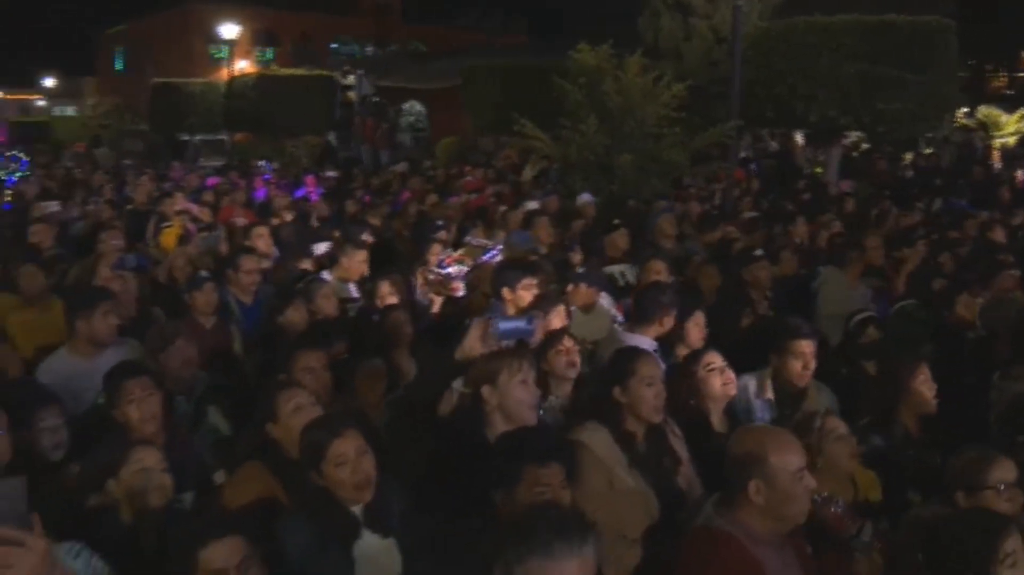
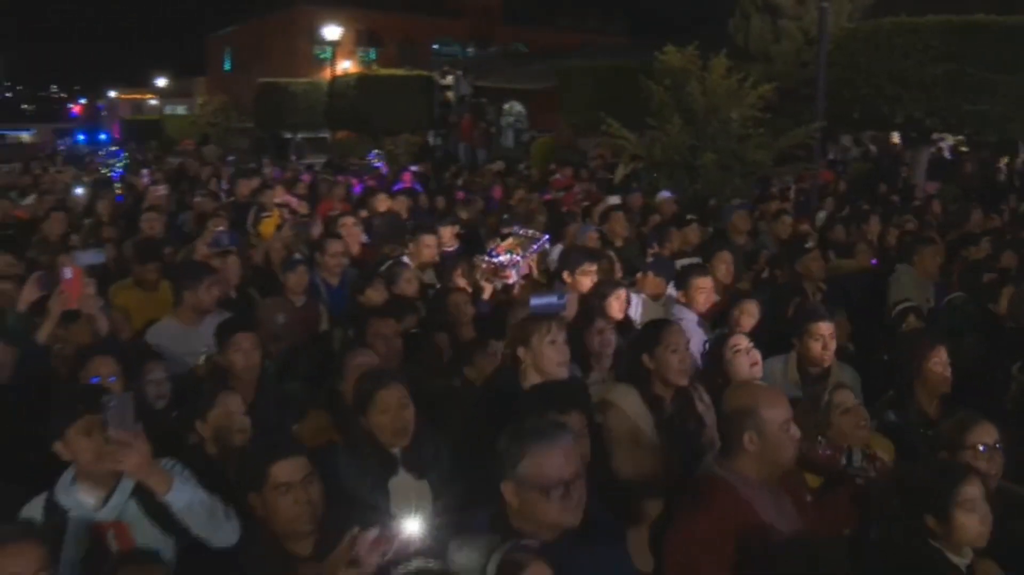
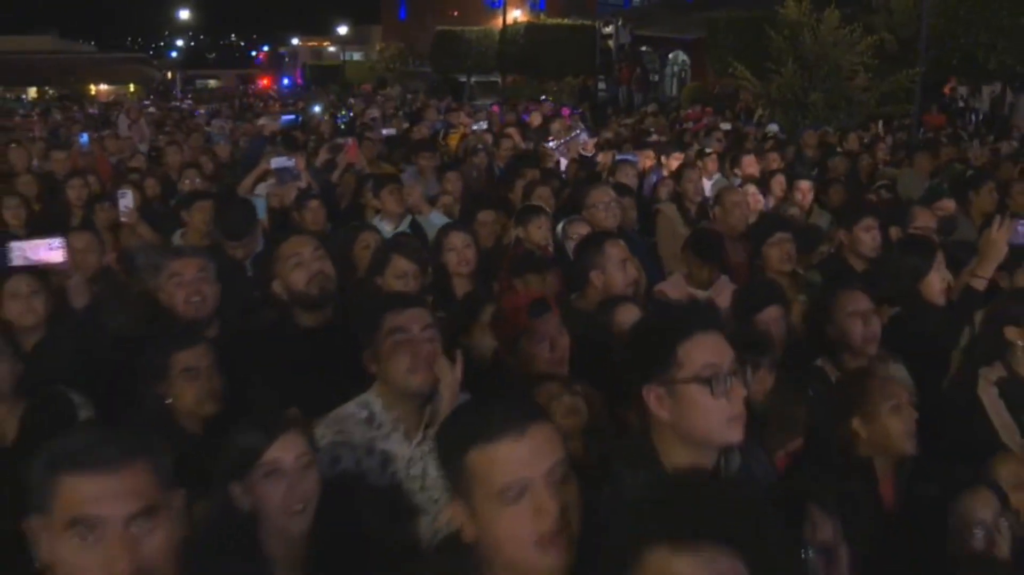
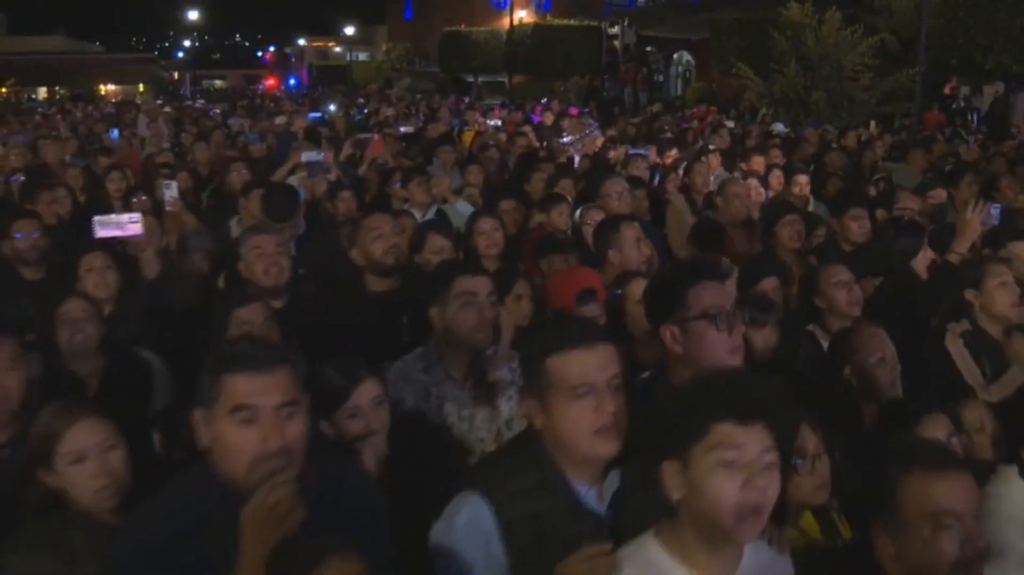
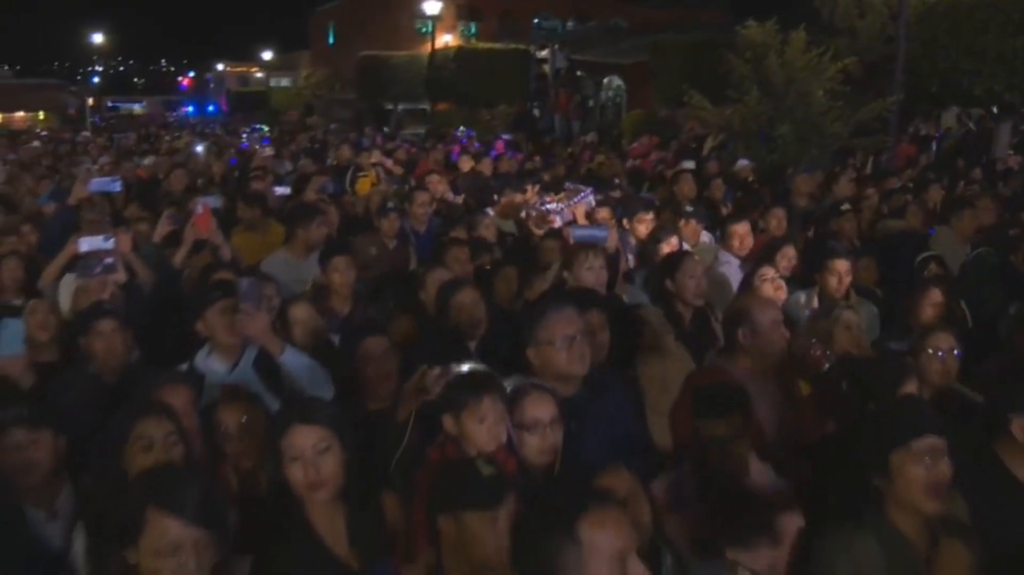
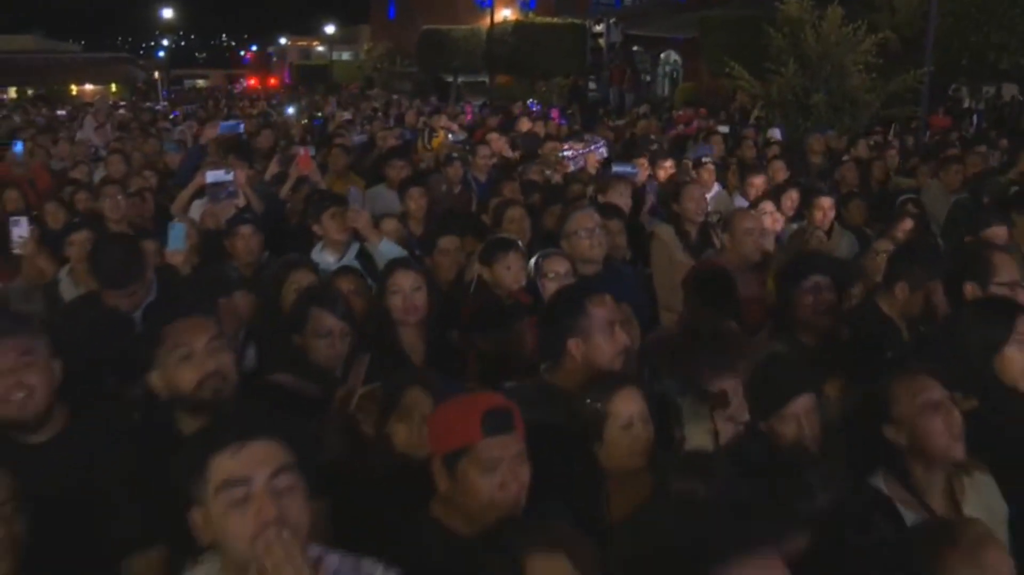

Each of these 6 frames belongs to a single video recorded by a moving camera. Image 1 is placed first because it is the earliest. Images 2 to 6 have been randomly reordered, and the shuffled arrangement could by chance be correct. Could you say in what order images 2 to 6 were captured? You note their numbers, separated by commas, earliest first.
2, 5, 6, 3, 4
